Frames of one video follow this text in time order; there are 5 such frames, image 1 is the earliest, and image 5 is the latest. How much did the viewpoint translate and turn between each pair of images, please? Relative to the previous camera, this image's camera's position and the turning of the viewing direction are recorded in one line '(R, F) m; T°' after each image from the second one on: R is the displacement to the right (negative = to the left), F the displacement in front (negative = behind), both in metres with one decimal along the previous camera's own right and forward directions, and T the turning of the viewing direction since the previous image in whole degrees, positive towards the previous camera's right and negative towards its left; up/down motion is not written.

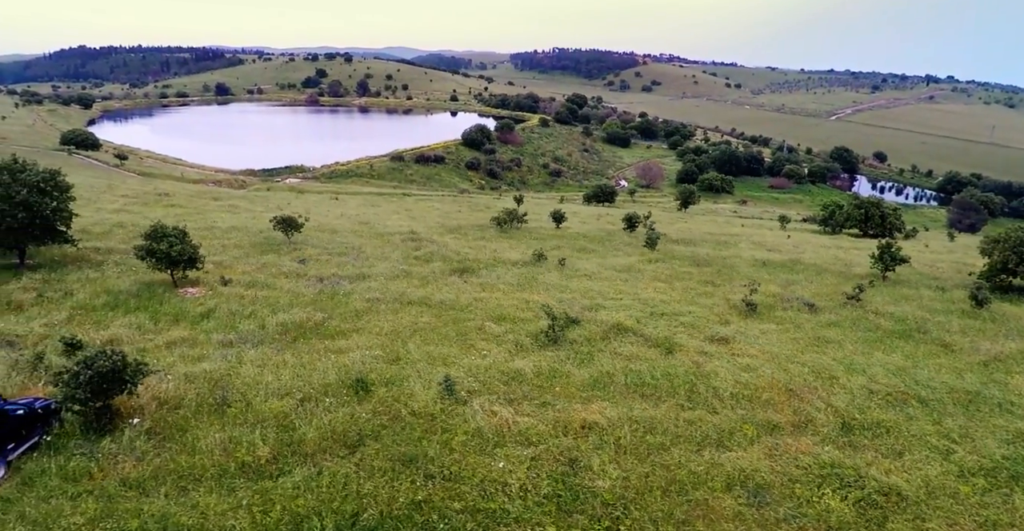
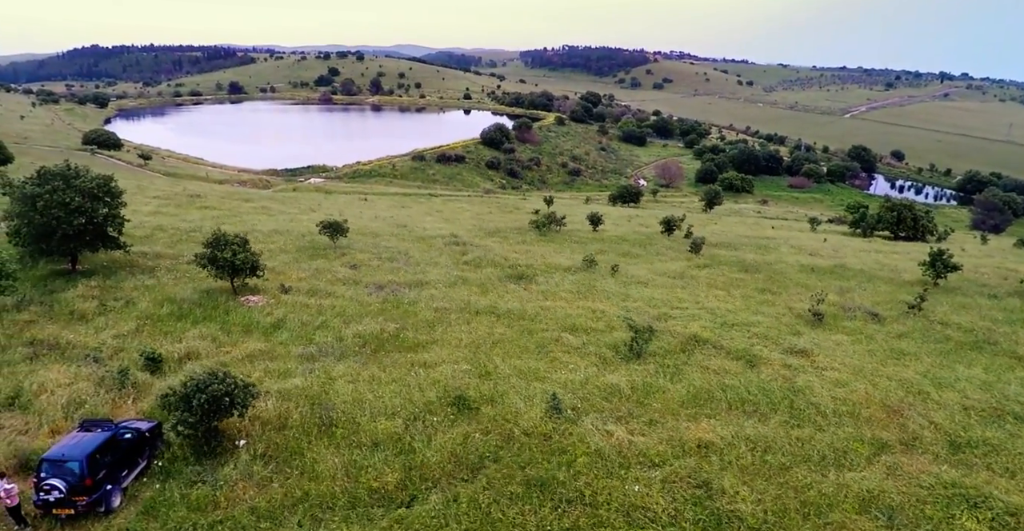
(-2.8, +0.4) m; 0°
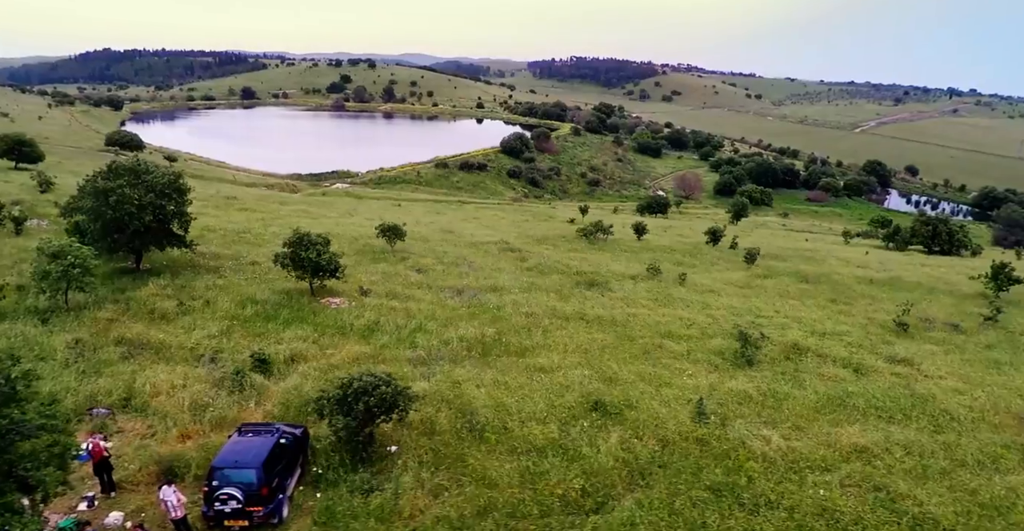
(-4.0, +0.5) m; +1°
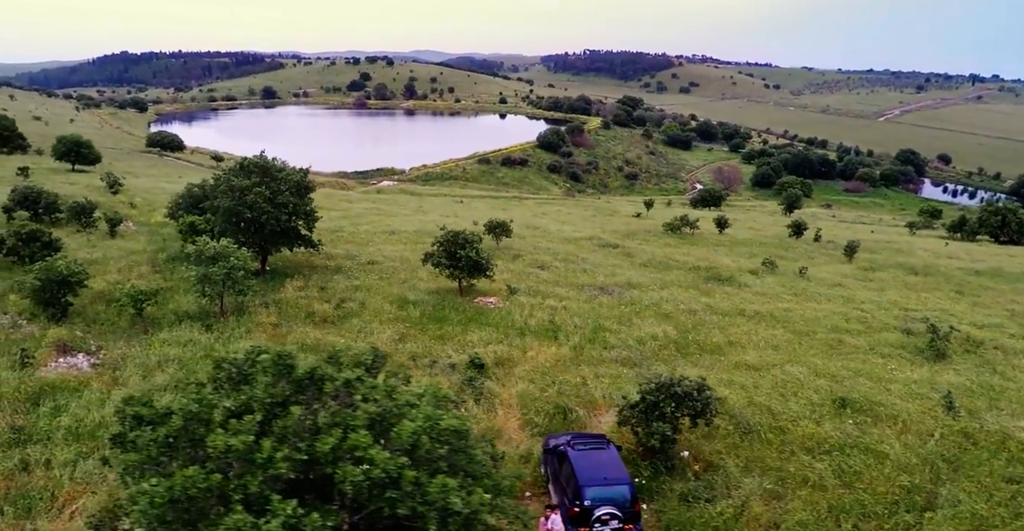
(-6.6, +0.2) m; 0°
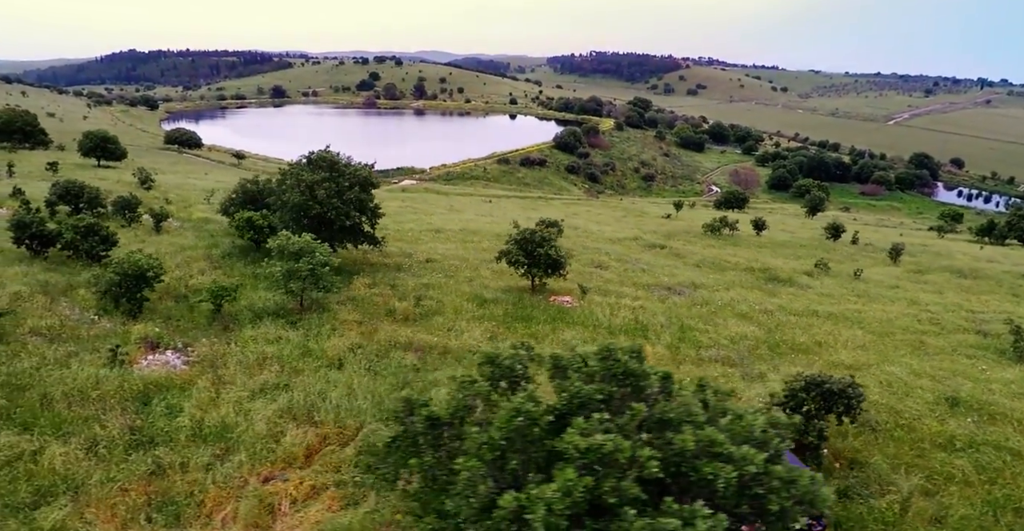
(-3.4, -0.2) m; 0°
